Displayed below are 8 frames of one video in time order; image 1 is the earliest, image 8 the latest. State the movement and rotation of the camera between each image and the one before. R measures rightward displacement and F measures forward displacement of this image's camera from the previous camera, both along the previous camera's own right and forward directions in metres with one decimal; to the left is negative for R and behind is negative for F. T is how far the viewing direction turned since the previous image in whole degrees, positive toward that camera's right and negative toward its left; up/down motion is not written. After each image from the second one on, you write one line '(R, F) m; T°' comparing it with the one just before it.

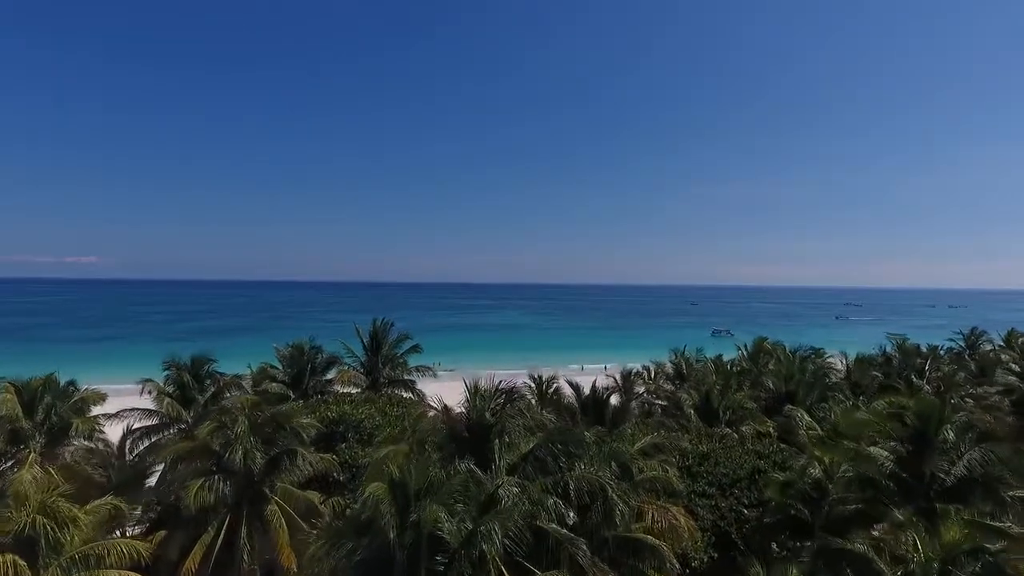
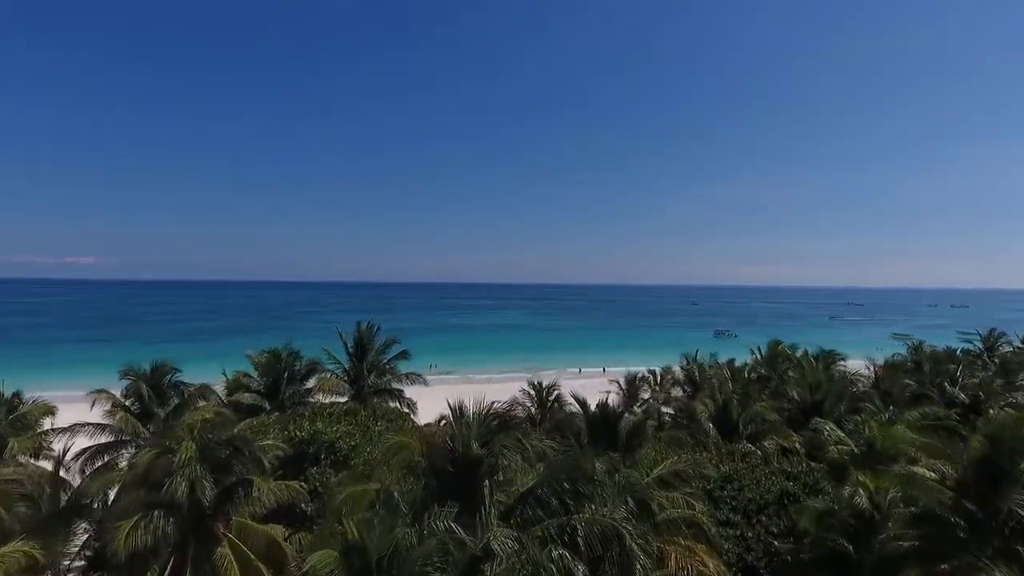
(+0.1, +1.6) m; 0°
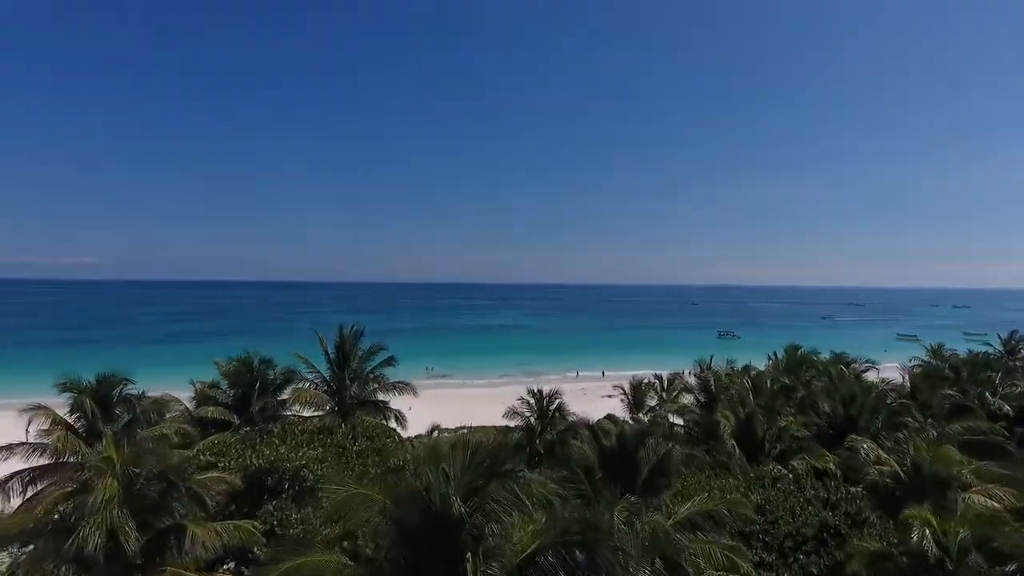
(+0.1, +1.7) m; 0°
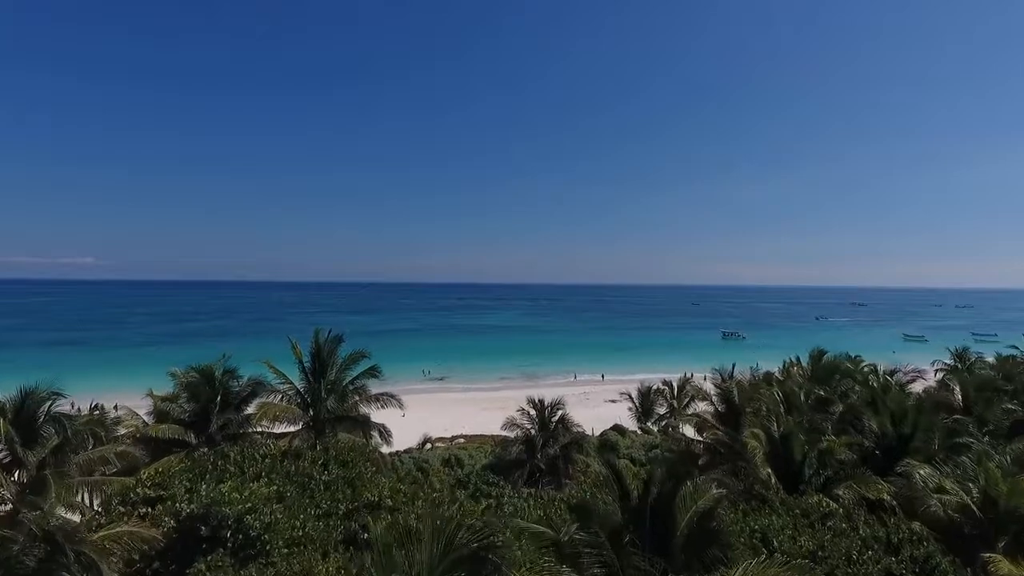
(0.0, +1.9) m; 0°
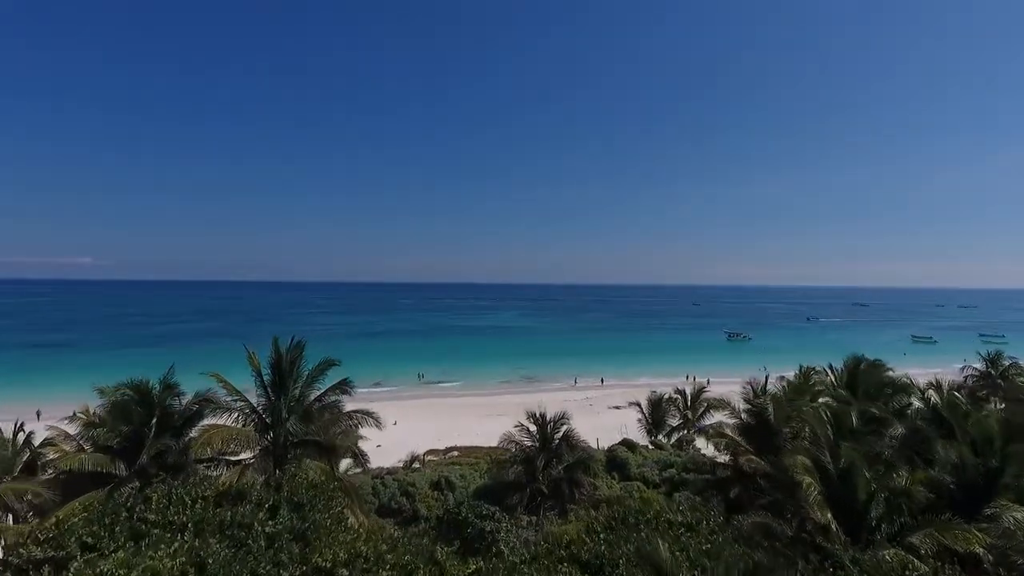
(+0.1, +2.3) m; 0°
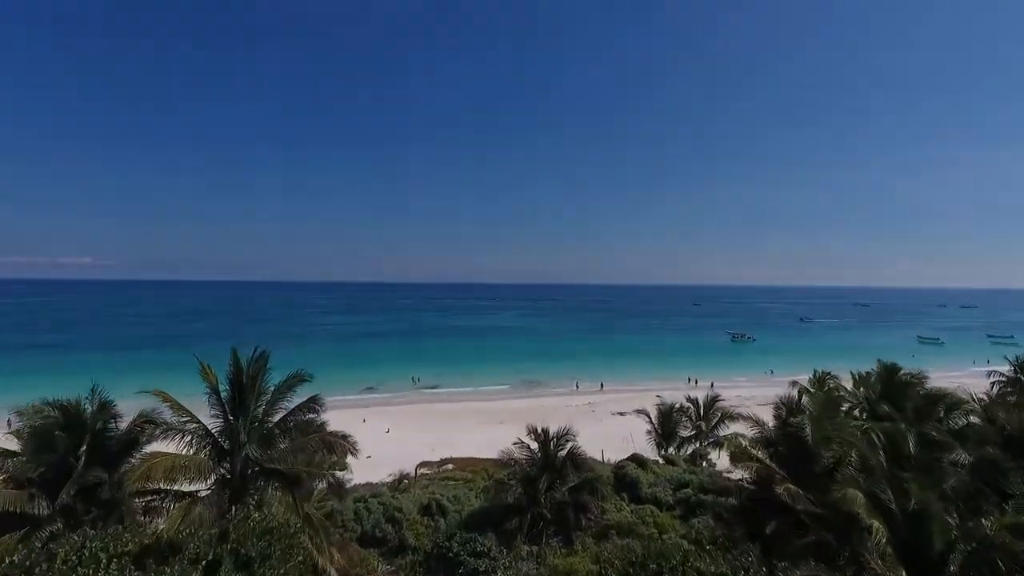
(0.0, +1.8) m; 0°
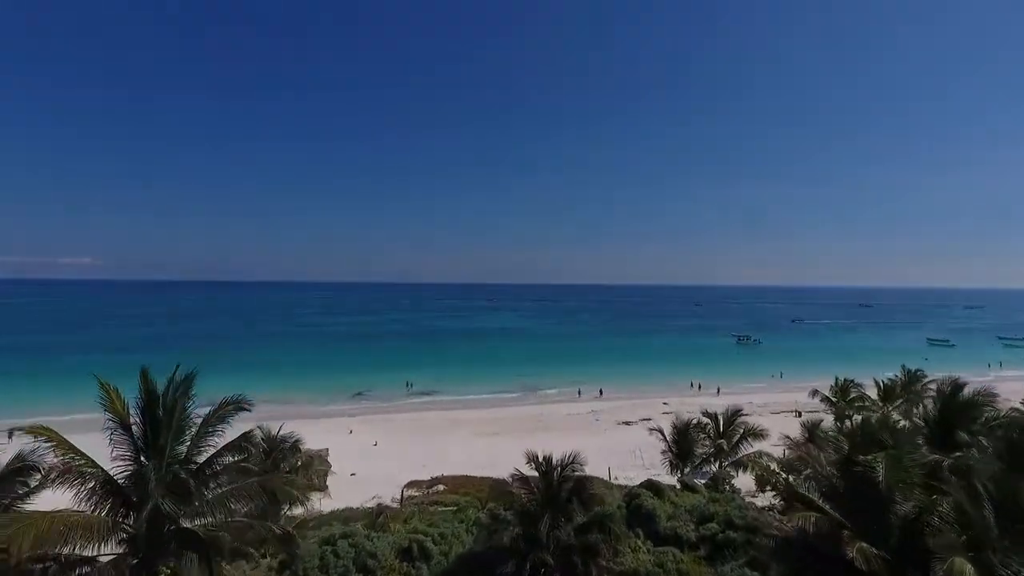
(+0.1, +2.4) m; 0°
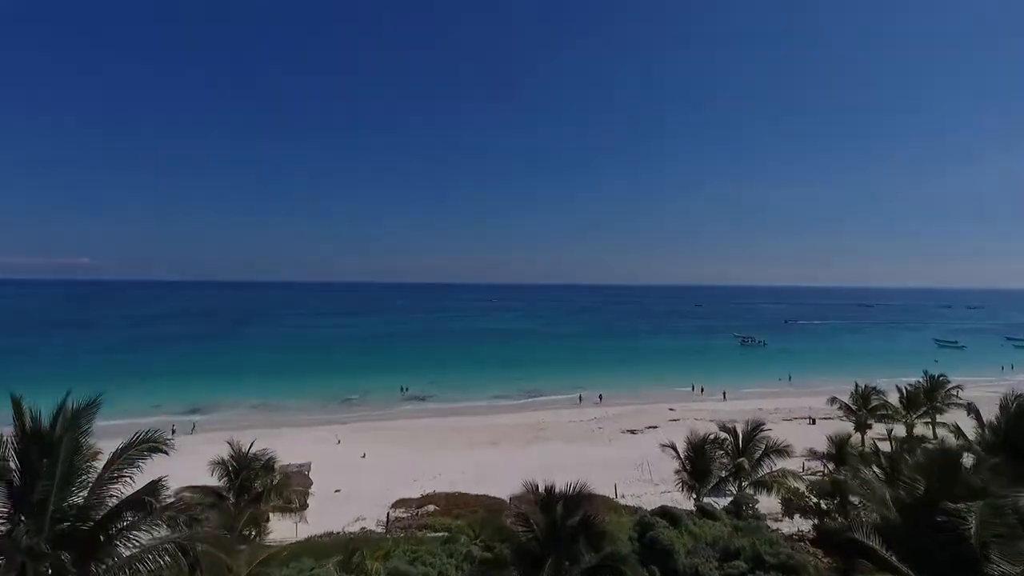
(+0.1, +1.9) m; 0°
